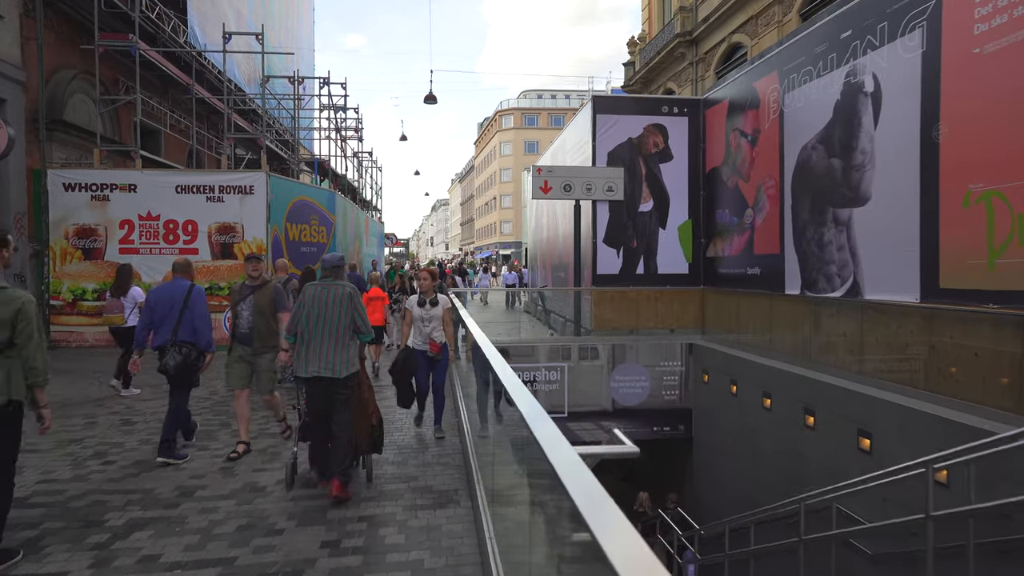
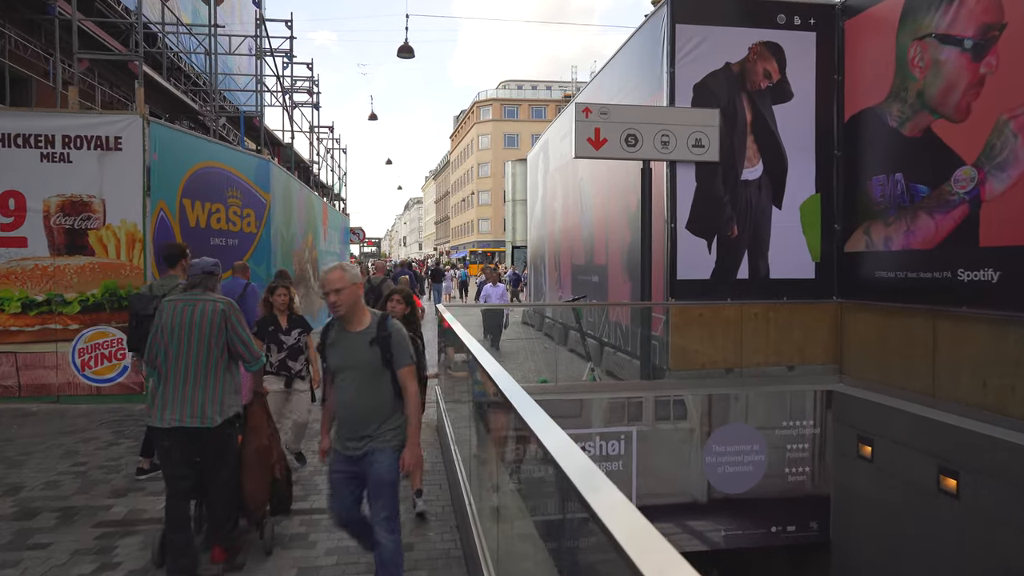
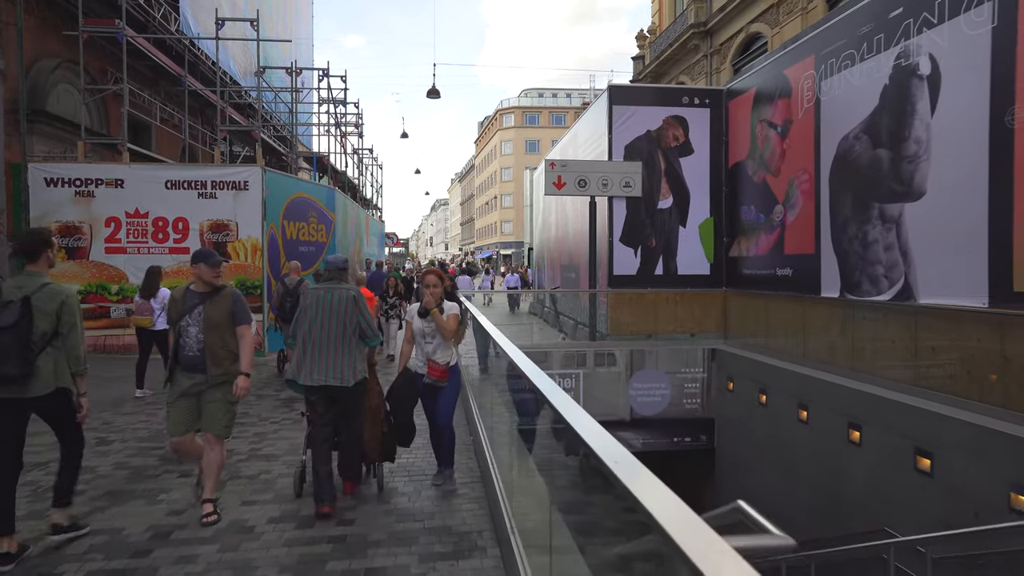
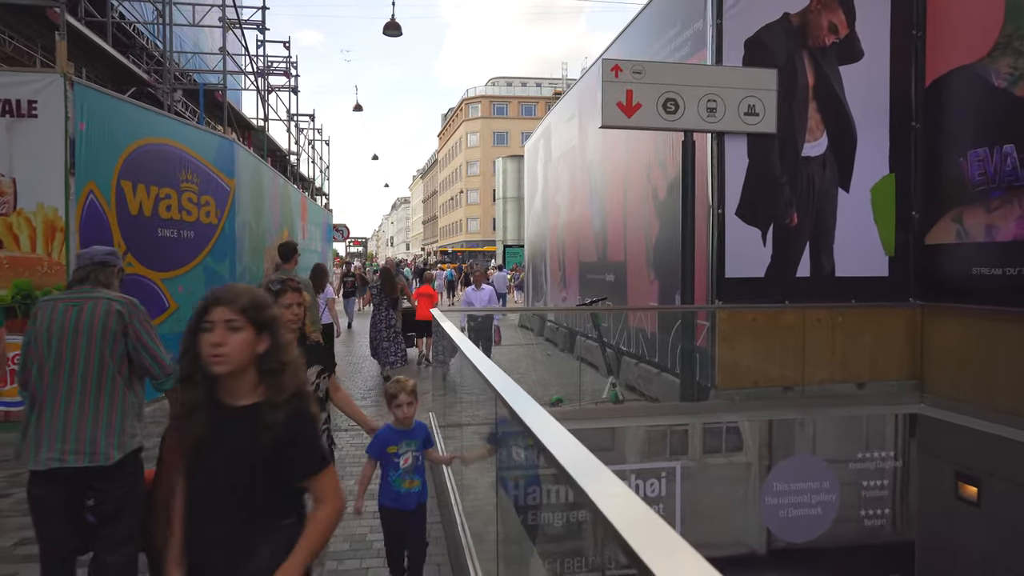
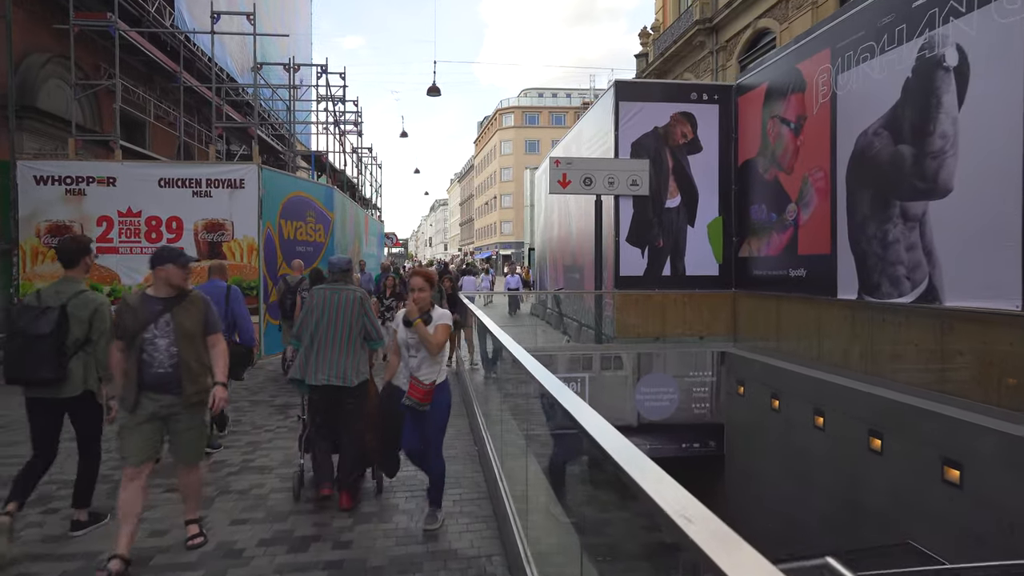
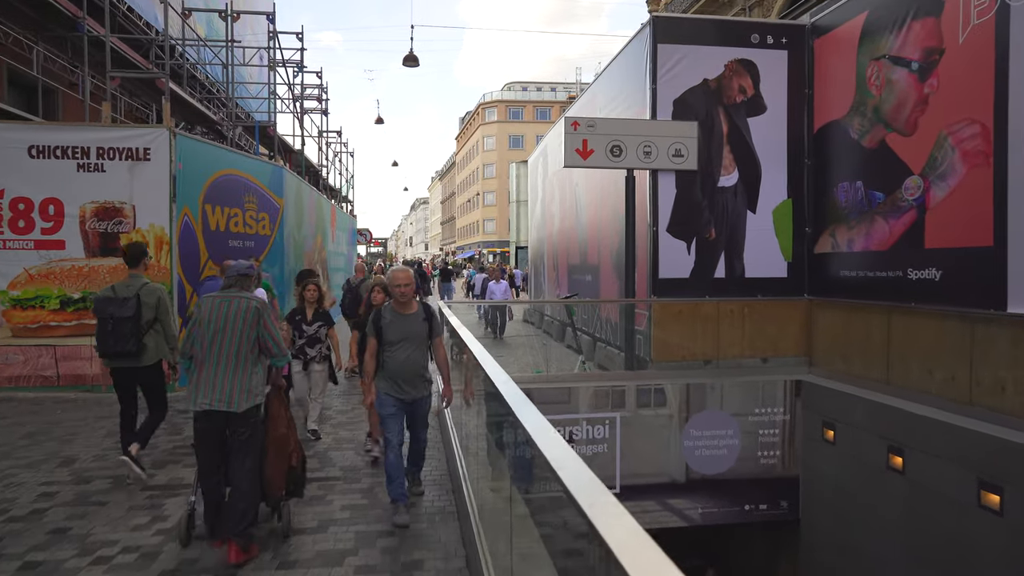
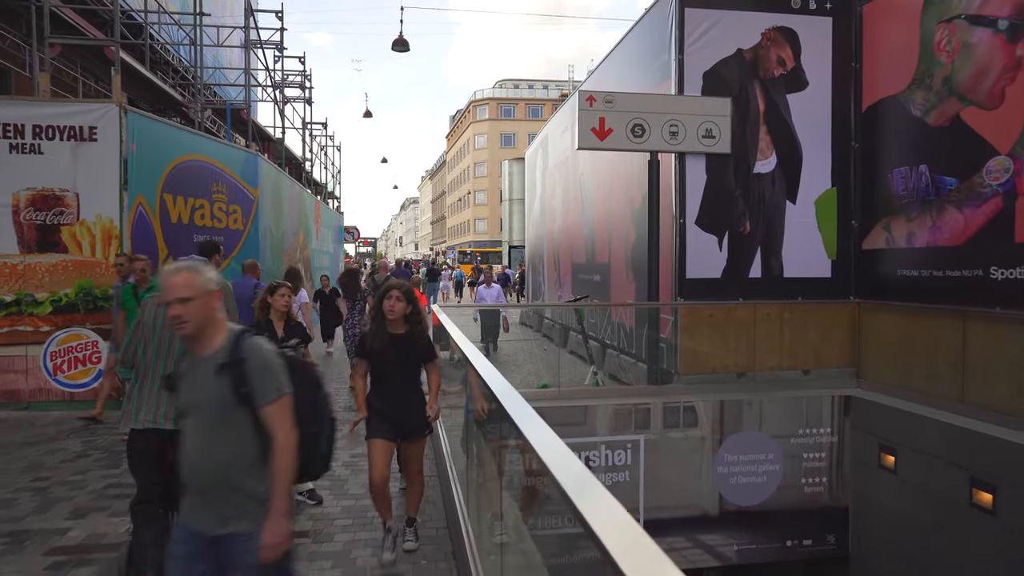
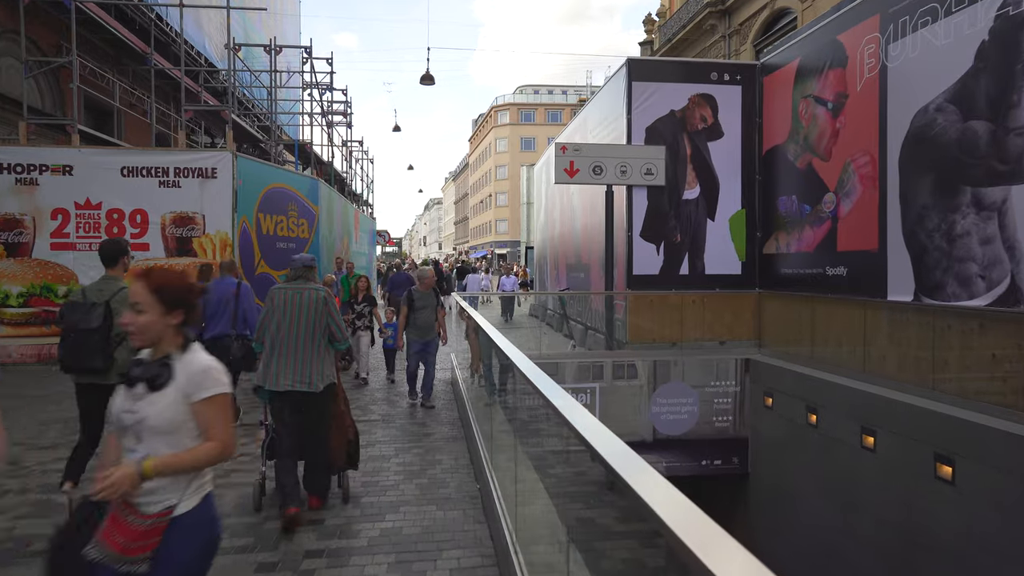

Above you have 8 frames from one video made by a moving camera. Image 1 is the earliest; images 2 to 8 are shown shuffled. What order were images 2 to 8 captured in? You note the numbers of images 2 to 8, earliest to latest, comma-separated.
3, 5, 8, 6, 2, 7, 4
